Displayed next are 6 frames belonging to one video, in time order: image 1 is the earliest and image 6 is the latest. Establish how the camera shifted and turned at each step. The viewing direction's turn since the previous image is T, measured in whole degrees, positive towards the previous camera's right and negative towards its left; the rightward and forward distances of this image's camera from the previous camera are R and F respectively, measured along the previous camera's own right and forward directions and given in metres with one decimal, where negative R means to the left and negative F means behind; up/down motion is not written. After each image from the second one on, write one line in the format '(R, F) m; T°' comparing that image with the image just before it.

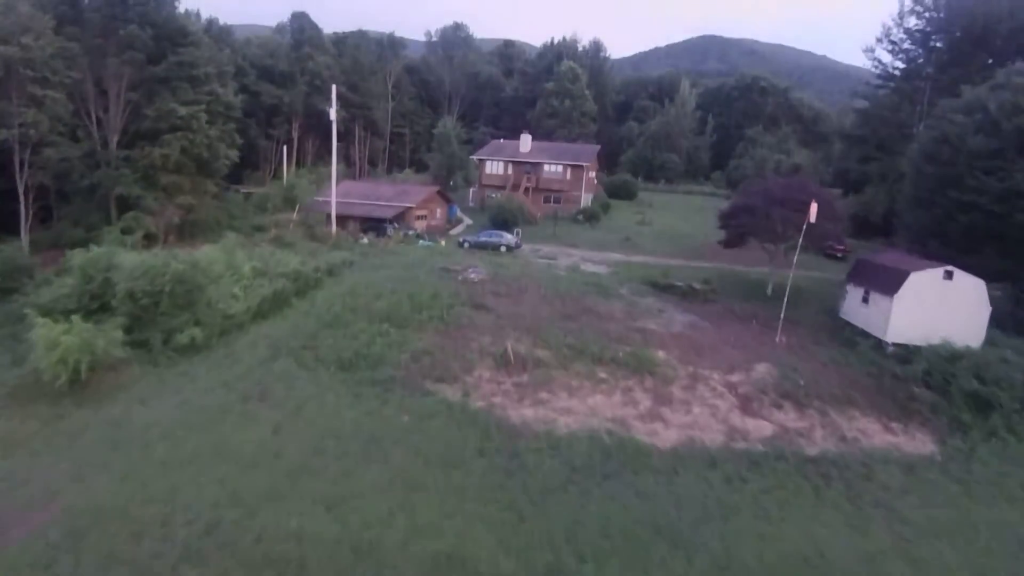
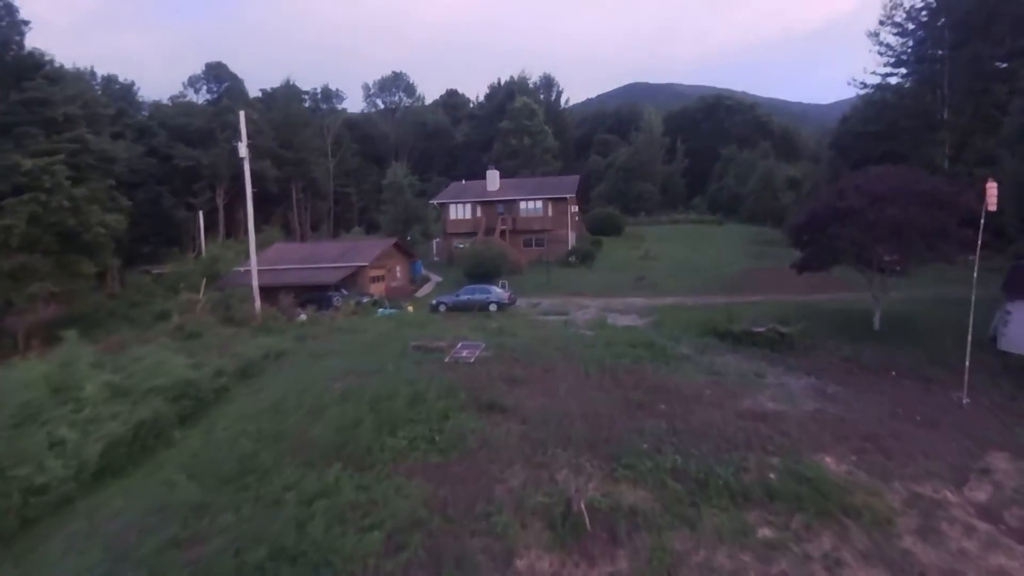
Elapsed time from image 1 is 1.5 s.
(-1.9, +11.9) m; +4°
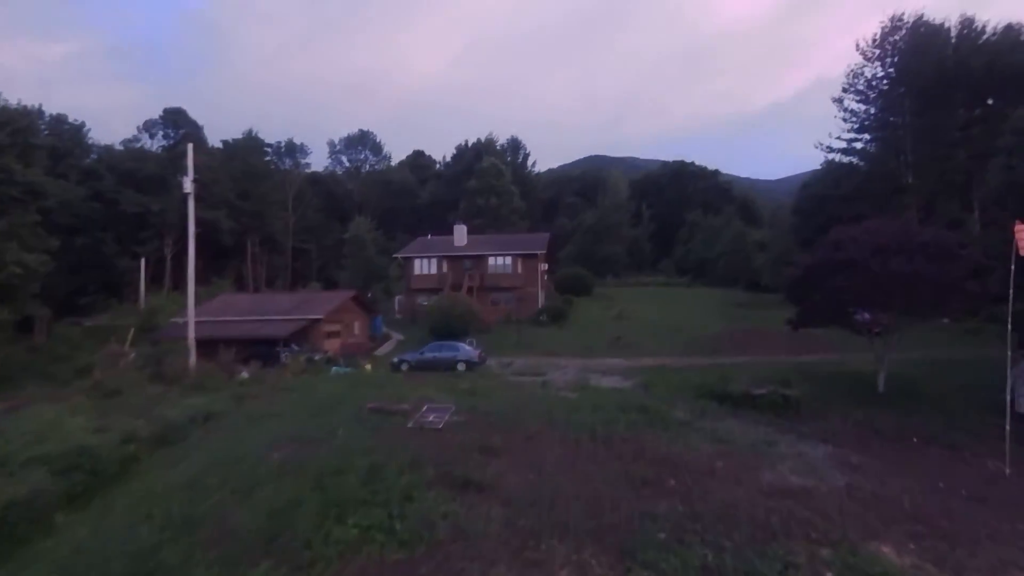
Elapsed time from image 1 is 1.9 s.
(-0.5, +2.9) m; +4°
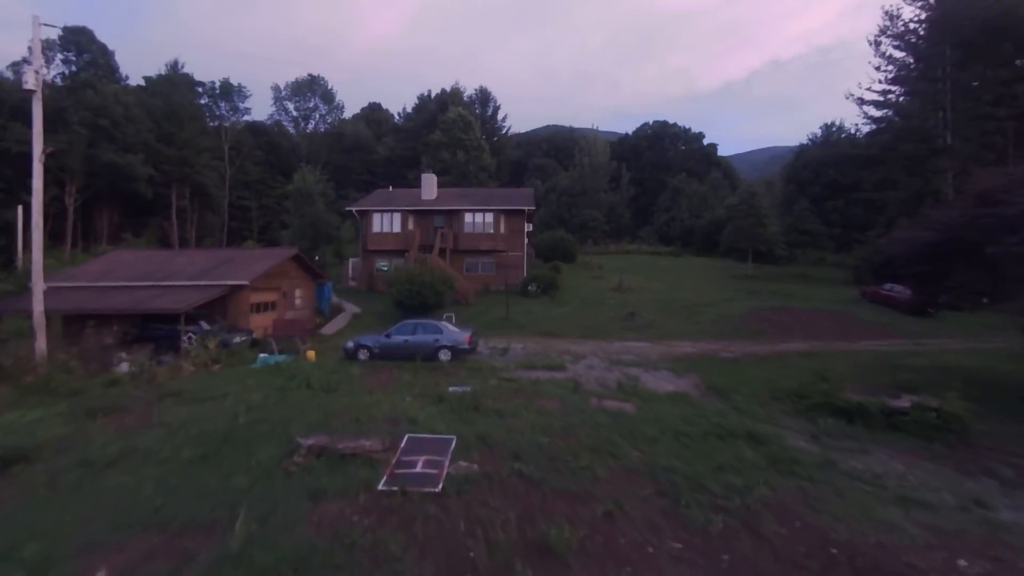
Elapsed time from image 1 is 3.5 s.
(-1.8, +8.6) m; +4°
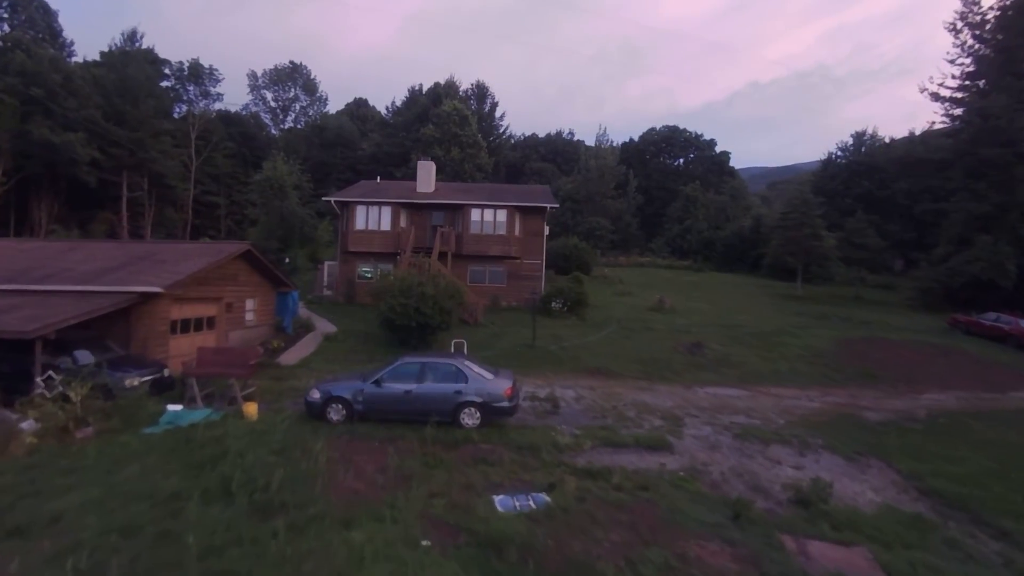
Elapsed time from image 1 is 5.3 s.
(-2.0, +8.0) m; +2°
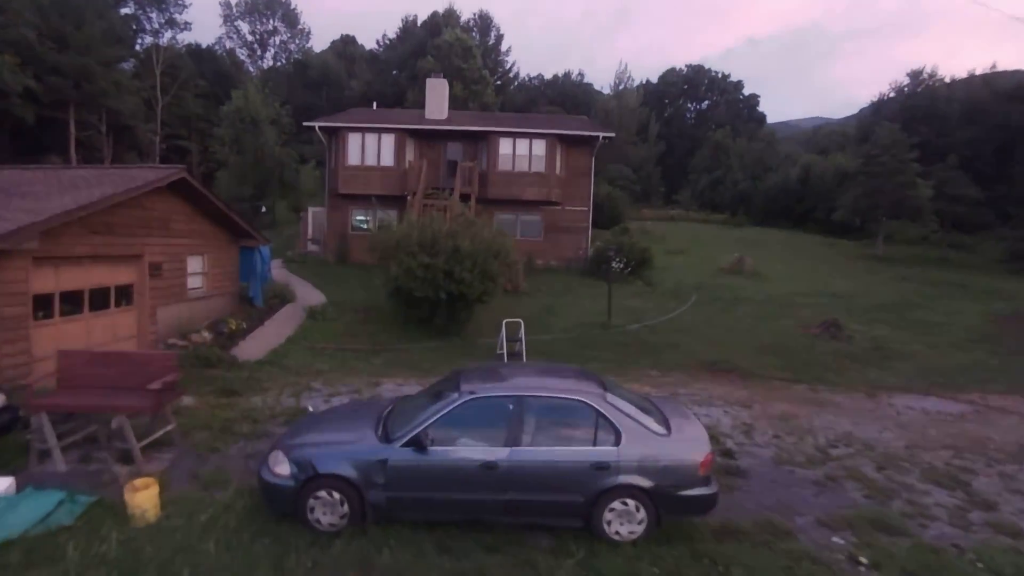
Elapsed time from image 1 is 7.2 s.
(-2.1, +7.2) m; +1°
